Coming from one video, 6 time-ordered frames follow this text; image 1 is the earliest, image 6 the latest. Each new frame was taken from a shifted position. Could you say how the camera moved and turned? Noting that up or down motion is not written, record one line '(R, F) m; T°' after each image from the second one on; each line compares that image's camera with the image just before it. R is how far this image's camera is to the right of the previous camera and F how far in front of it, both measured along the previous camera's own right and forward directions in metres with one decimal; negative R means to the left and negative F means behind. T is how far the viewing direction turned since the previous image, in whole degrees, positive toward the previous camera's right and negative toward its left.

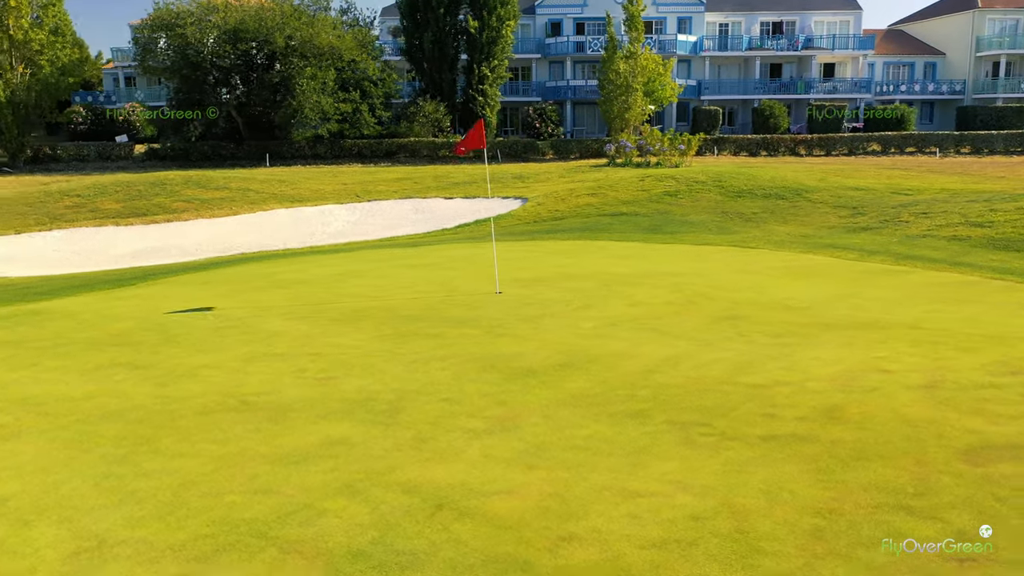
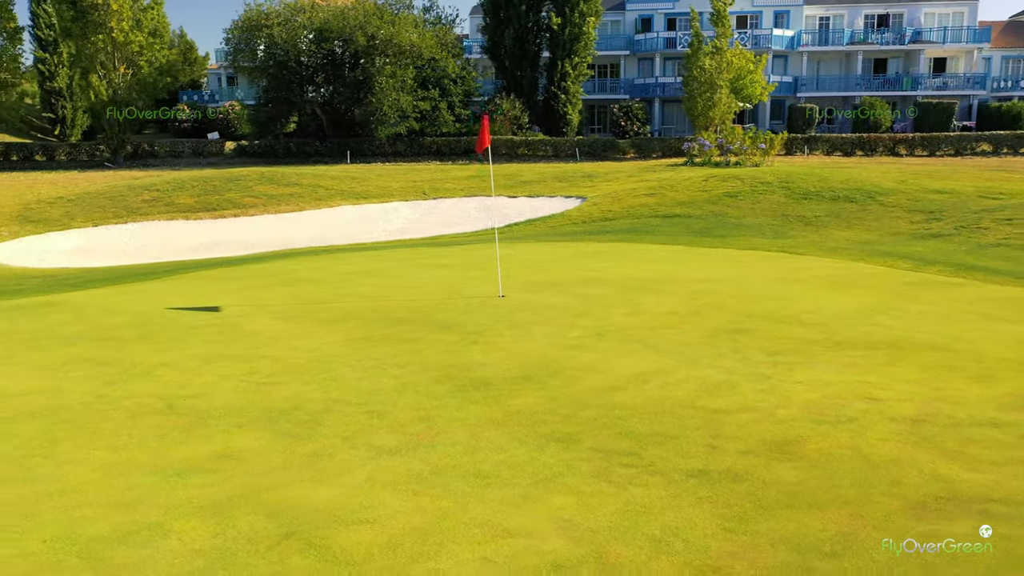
(+1.0, +0.5) m; -7°
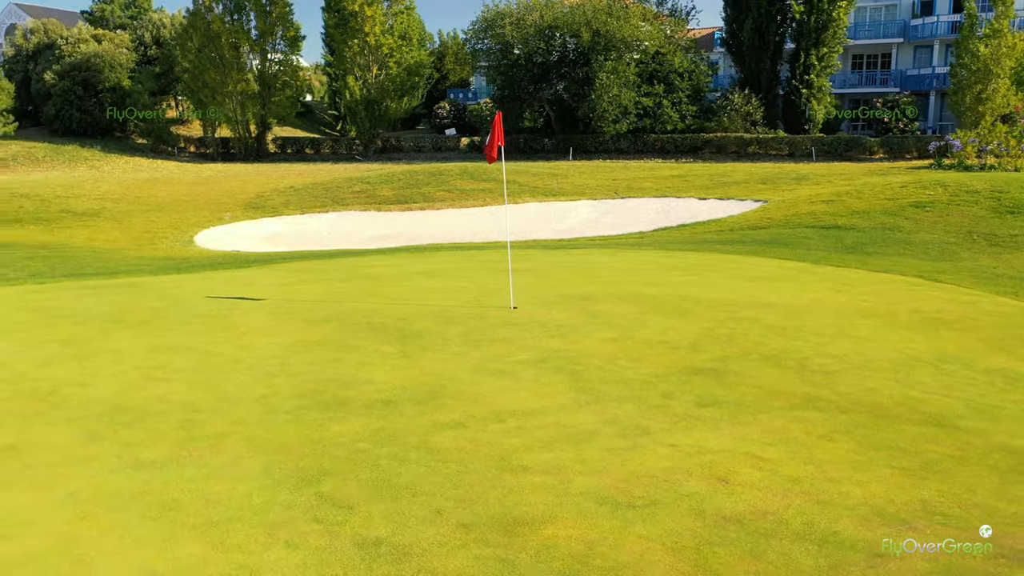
(+2.5, +1.0) m; -19°
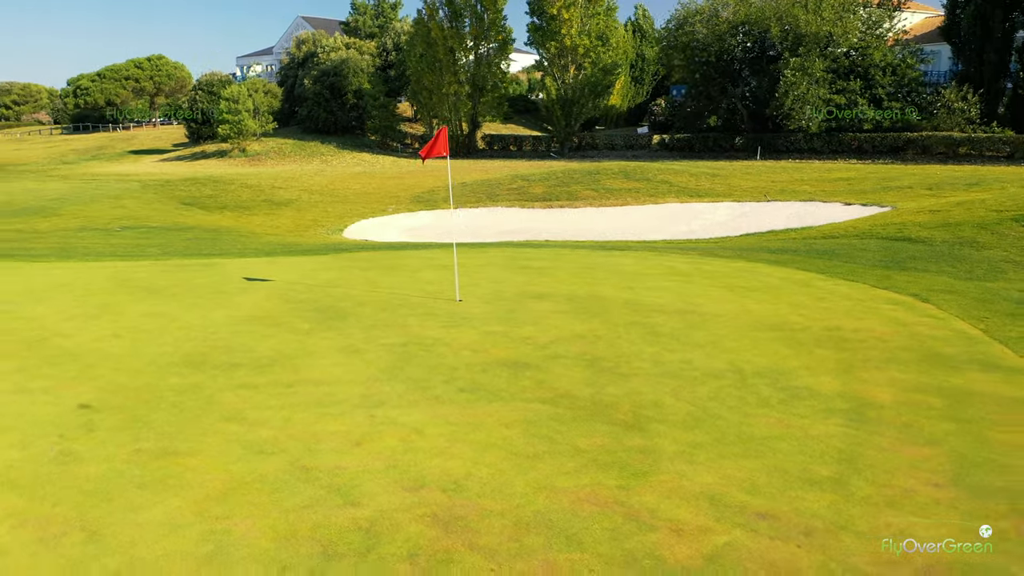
(+3.2, -0.4) m; -17°
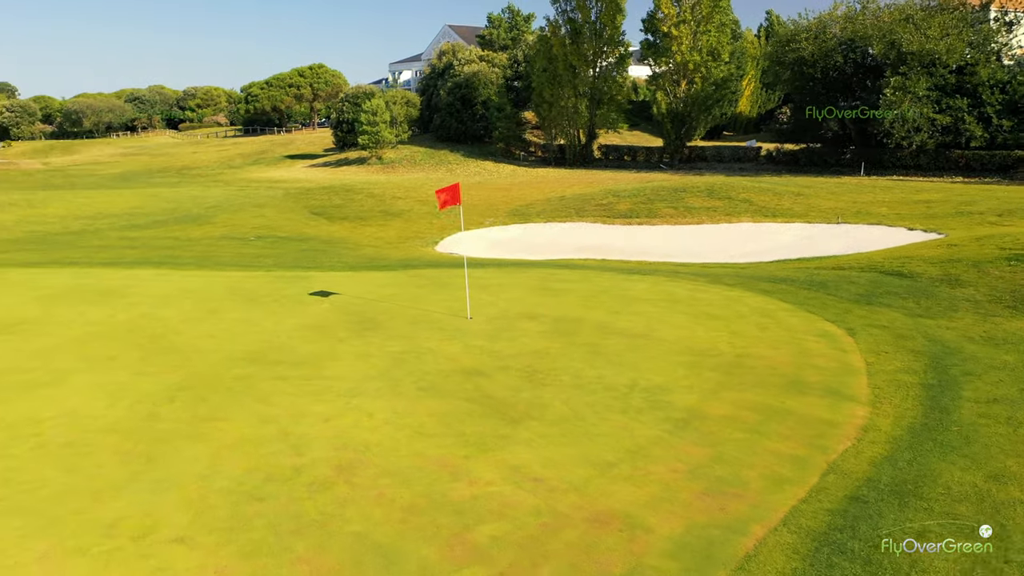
(+2.0, -2.2) m; -10°
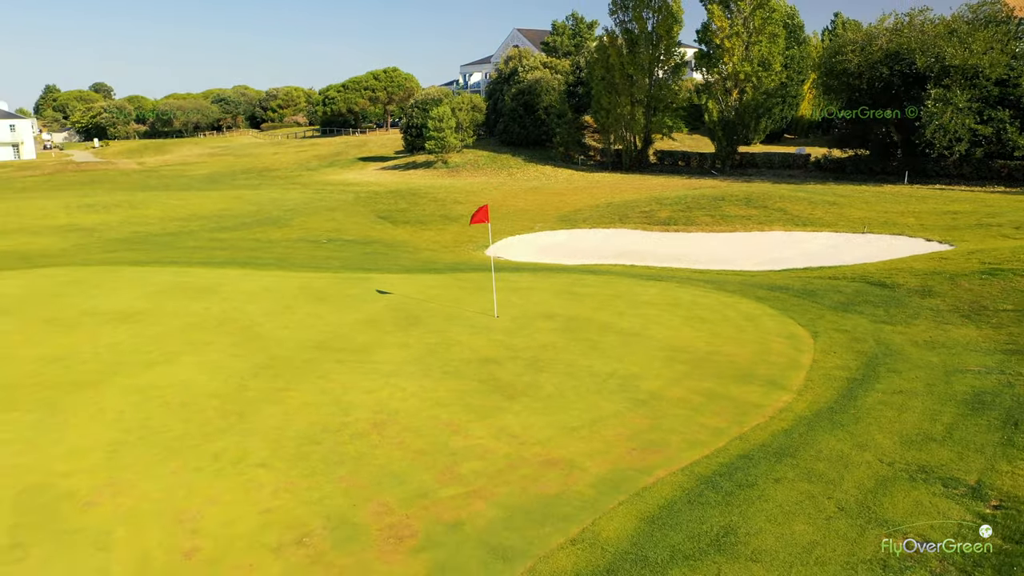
(+0.8, -2.2) m; -5°
